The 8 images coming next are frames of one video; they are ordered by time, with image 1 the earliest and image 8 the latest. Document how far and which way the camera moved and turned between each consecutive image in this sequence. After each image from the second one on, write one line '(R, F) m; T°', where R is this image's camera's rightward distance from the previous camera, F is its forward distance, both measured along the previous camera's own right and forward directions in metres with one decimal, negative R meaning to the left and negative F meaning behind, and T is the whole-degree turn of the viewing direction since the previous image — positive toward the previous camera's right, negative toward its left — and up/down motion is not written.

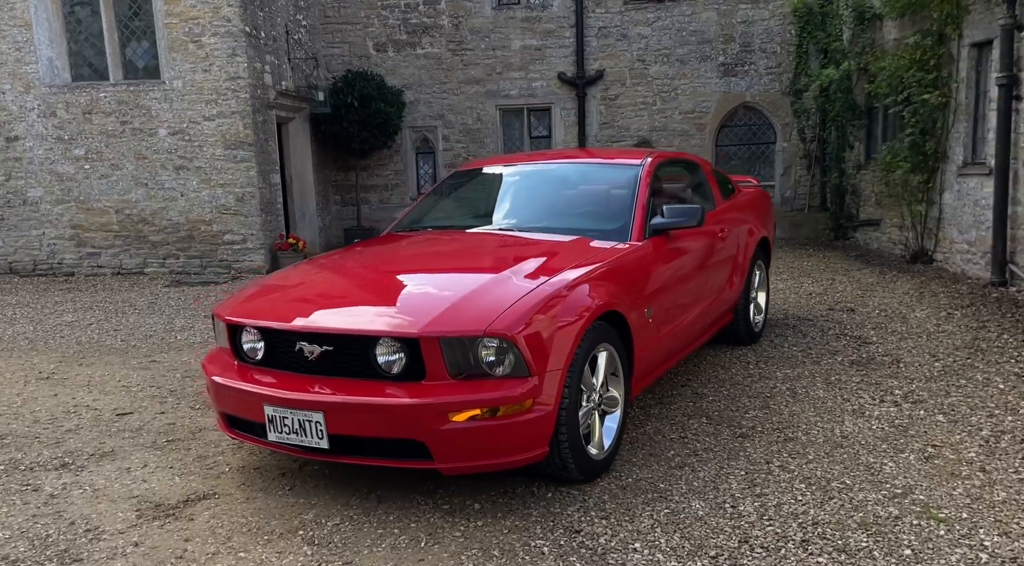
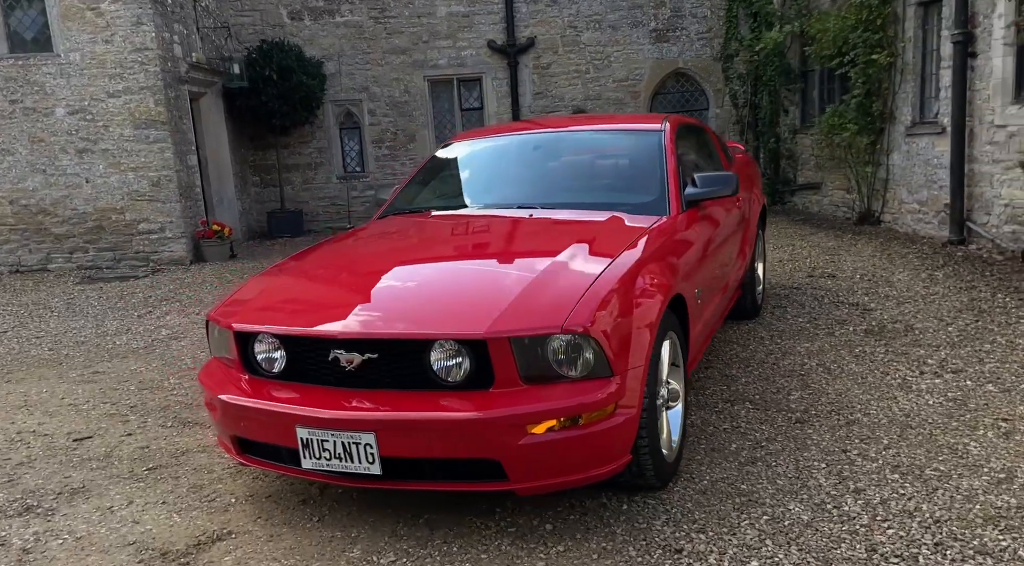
(-0.6, +0.5) m; +7°
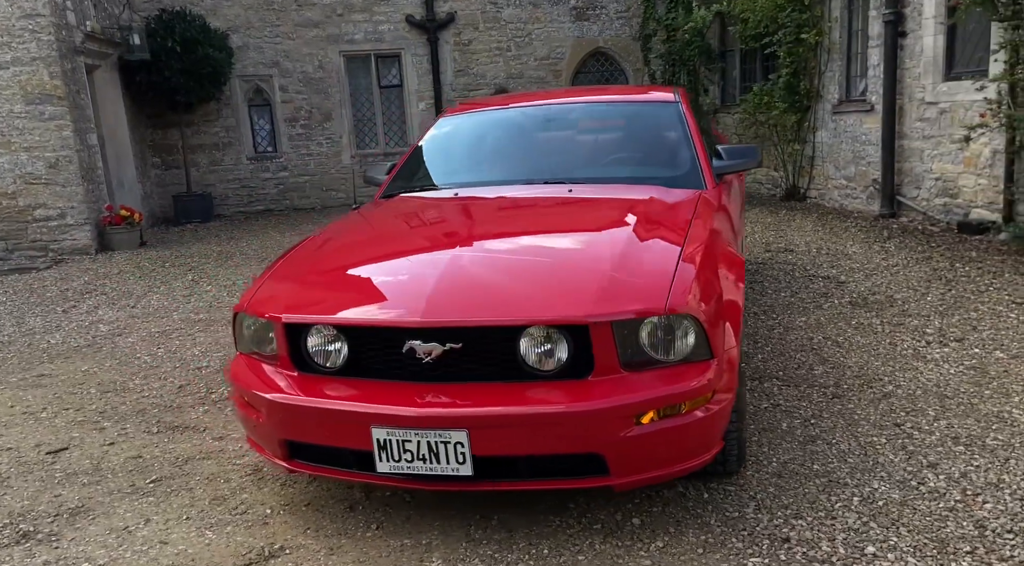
(-0.6, +0.3) m; +8°
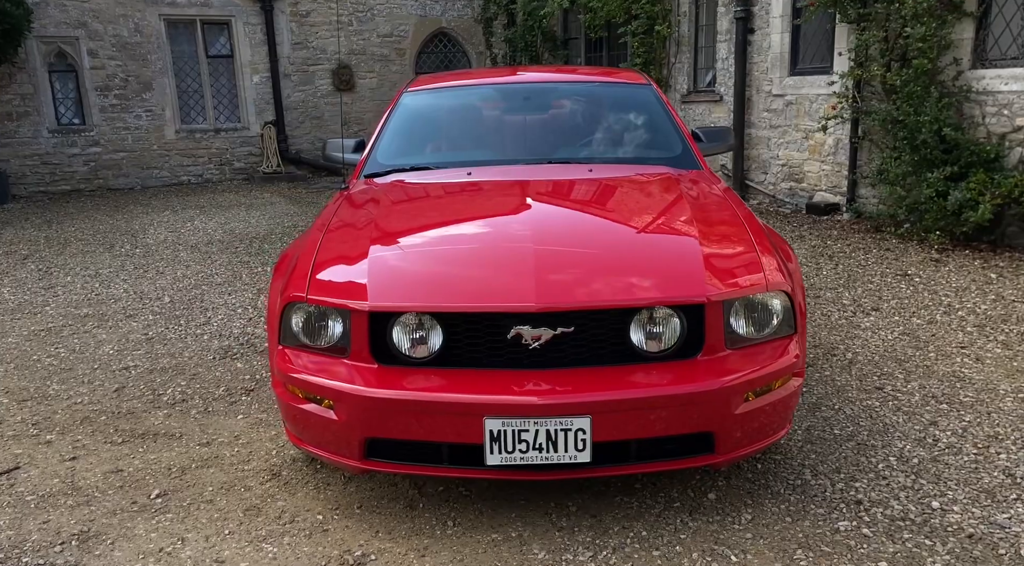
(-0.9, +0.2) m; +15°
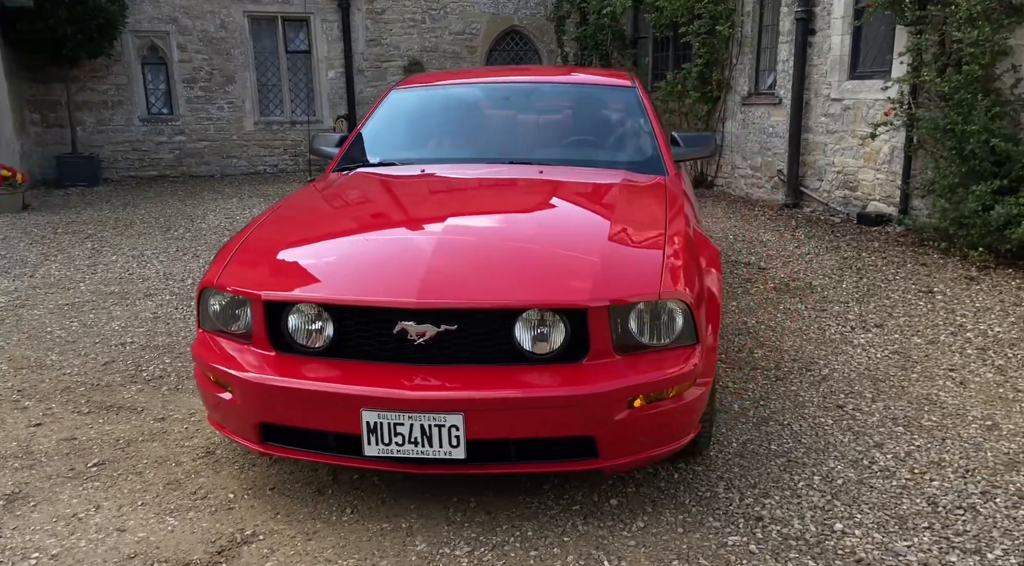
(+0.6, 0.0) m; -7°
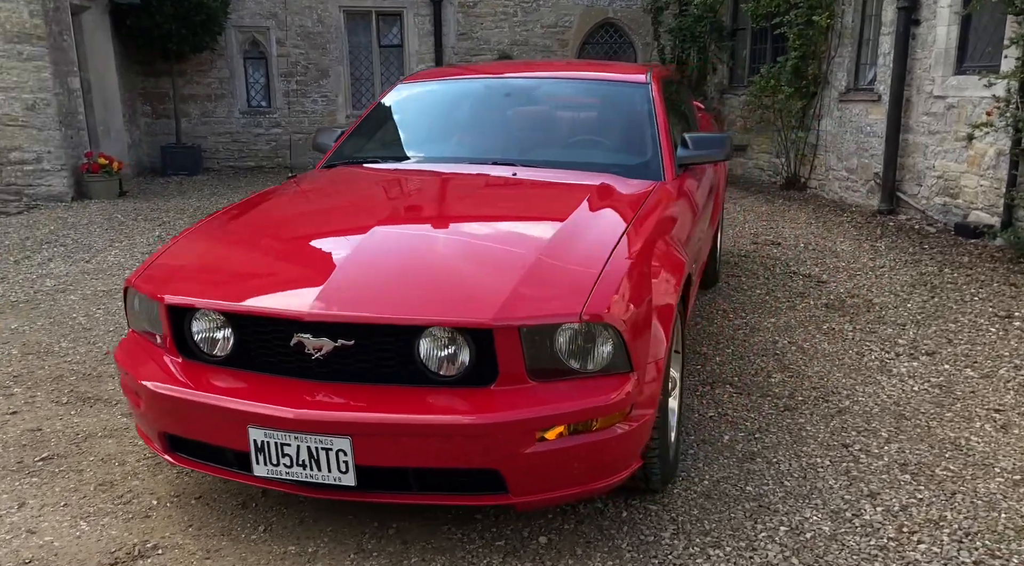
(+0.6, +0.3) m; -9°
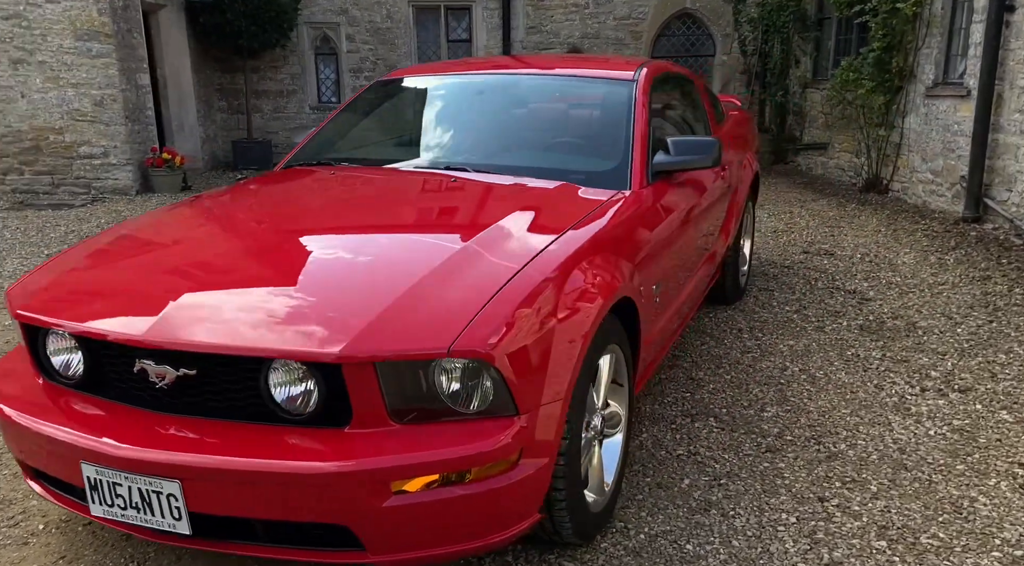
(+0.6, +0.3) m; -7°
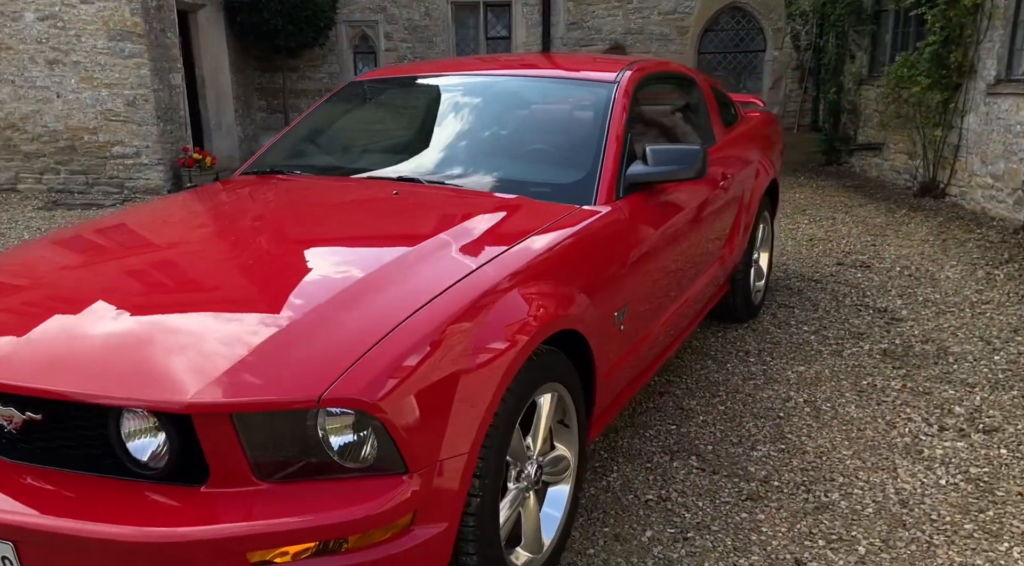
(+0.4, +0.3) m; -4°
